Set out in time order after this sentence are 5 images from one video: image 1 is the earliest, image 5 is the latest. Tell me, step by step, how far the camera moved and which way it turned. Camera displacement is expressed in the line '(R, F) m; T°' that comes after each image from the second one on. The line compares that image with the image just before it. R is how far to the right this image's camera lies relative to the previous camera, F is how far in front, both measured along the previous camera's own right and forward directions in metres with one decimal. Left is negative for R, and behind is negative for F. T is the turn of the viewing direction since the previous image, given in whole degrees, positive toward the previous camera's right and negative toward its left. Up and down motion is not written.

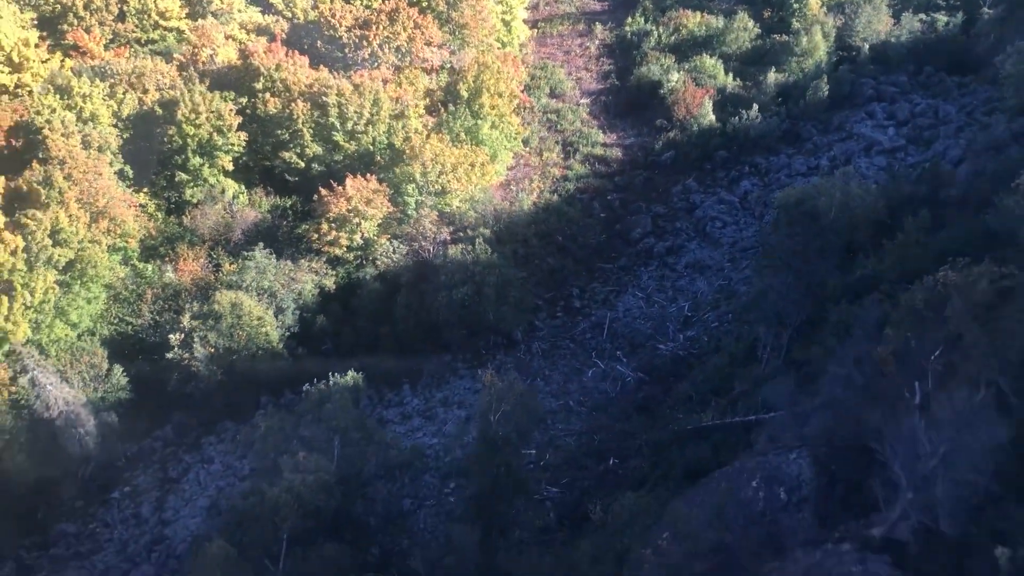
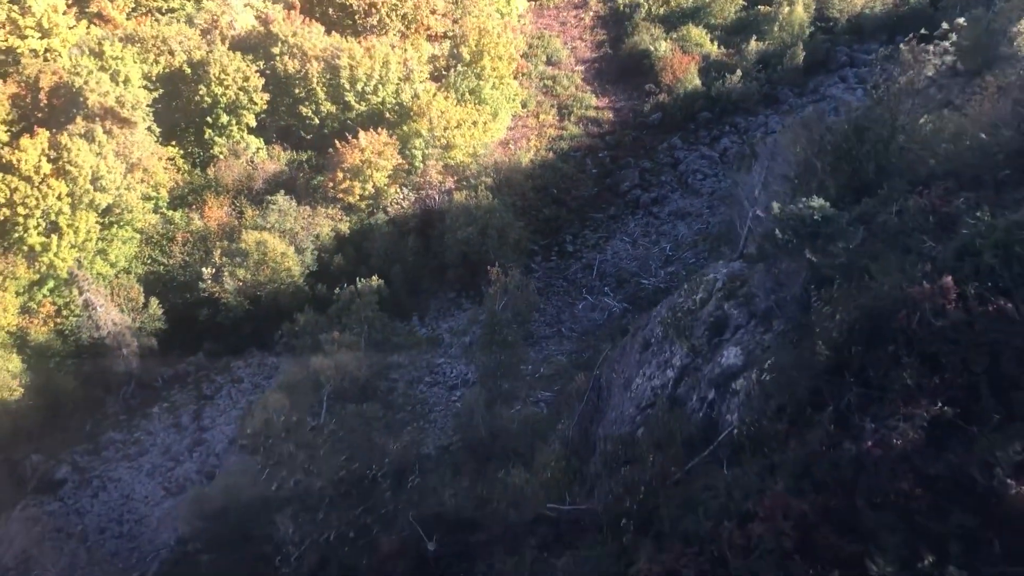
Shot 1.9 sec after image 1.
(0.0, -1.9) m; 0°
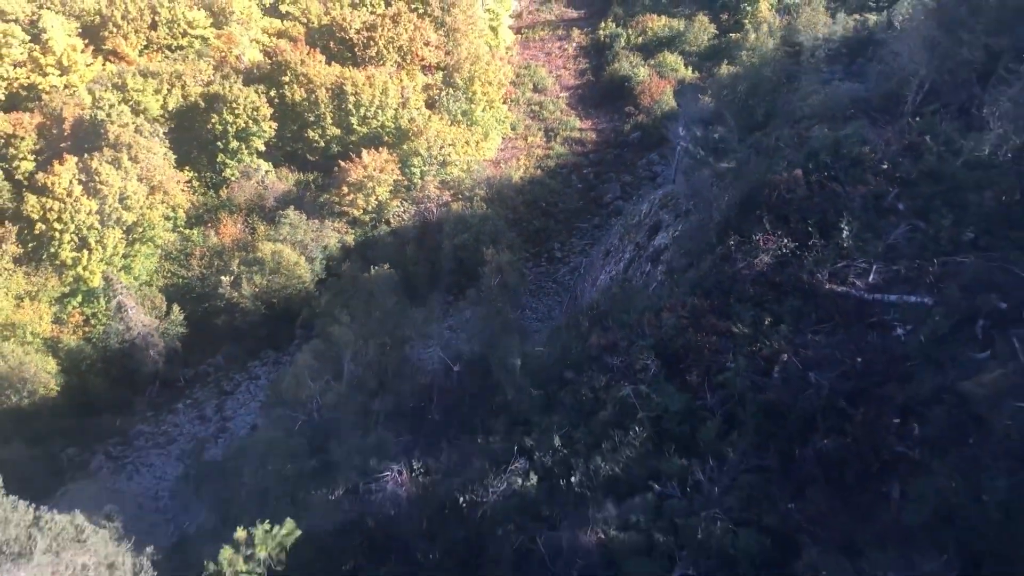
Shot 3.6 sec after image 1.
(0.0, -1.7) m; 0°
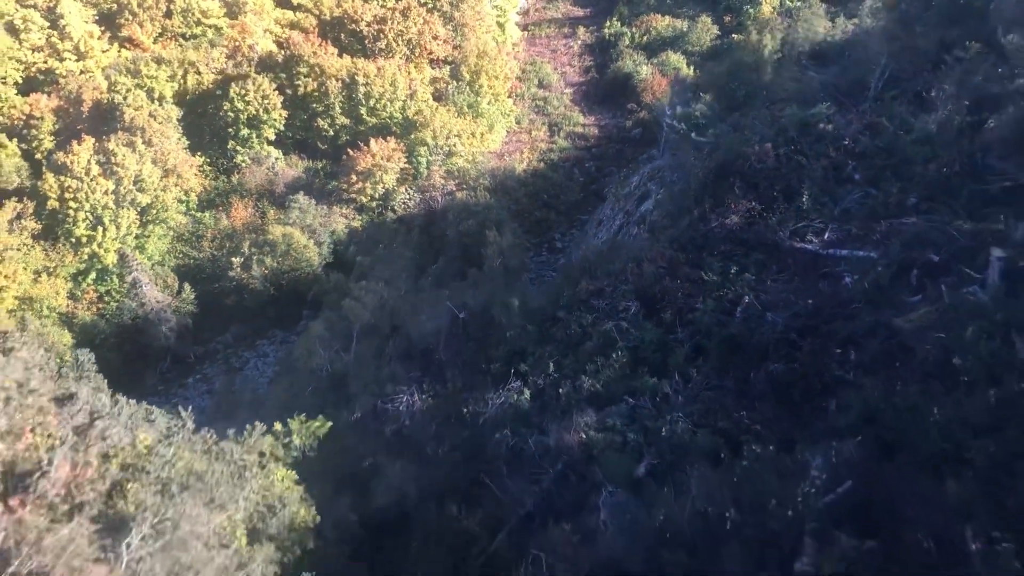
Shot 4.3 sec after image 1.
(0.0, -0.7) m; 0°
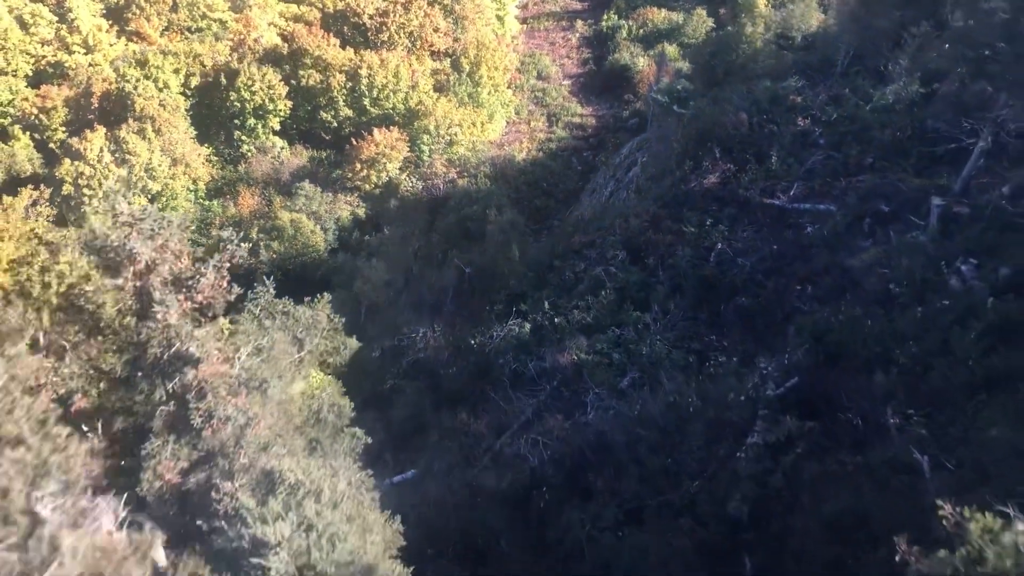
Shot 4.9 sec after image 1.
(0.0, -0.7) m; 0°
